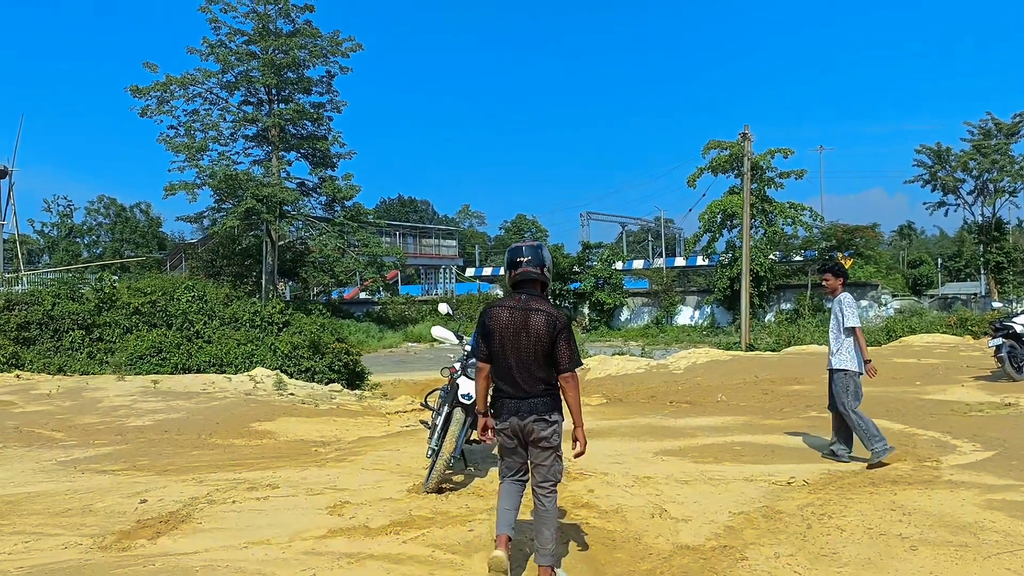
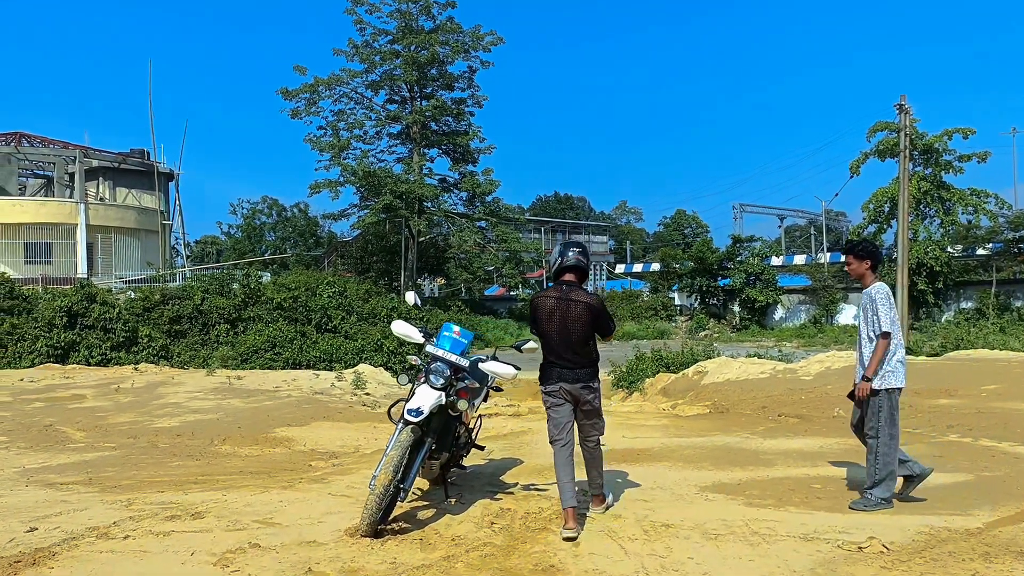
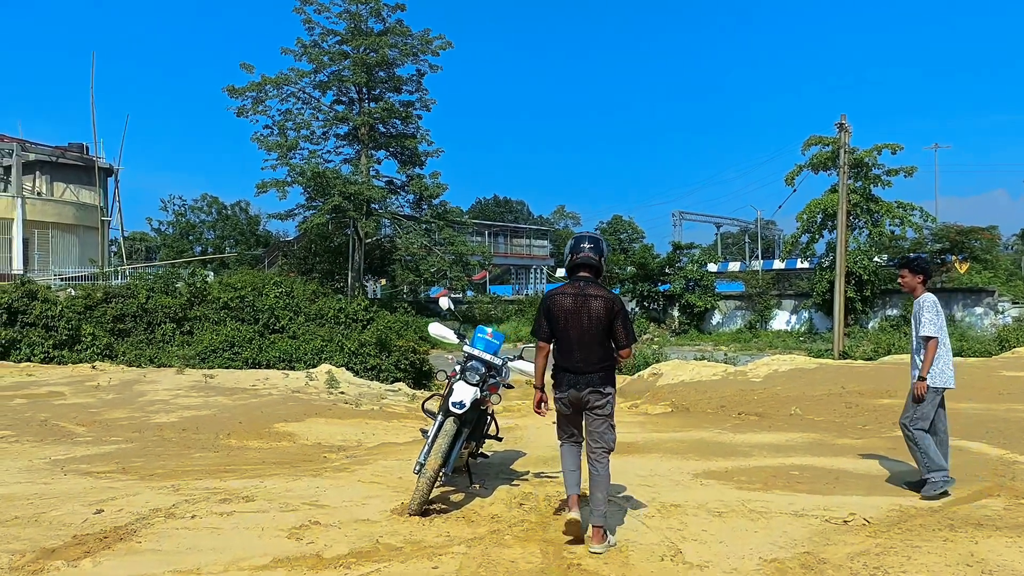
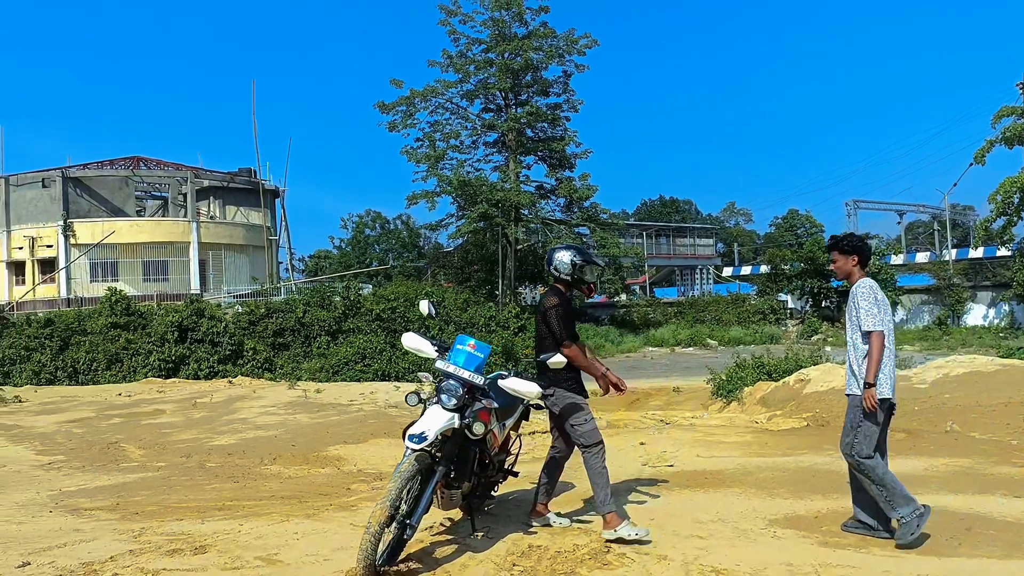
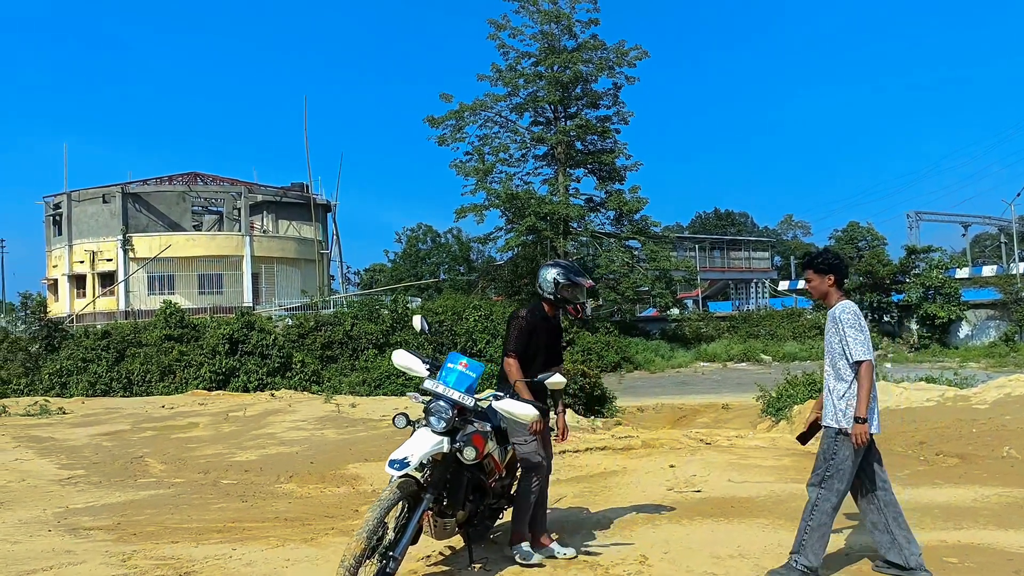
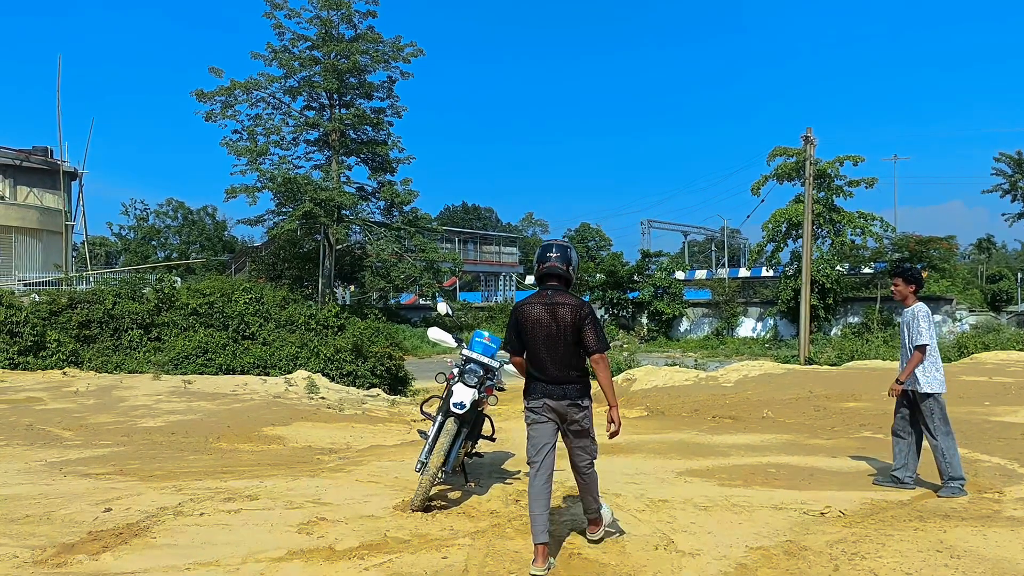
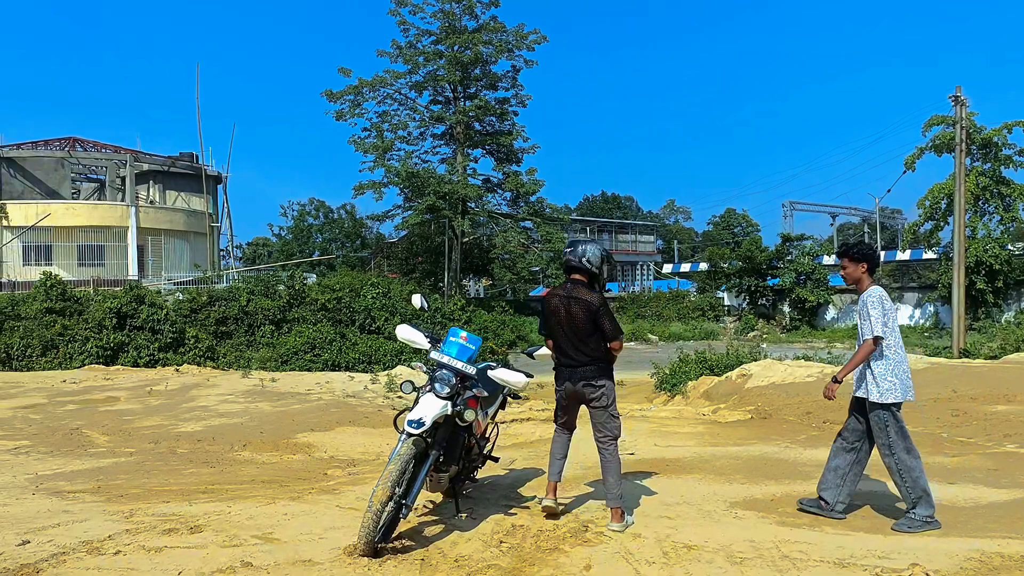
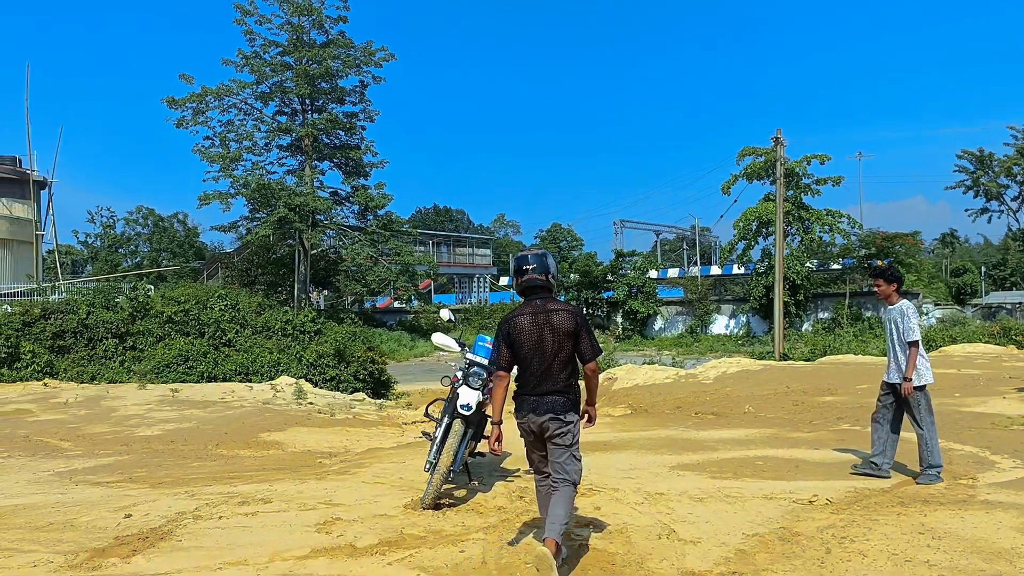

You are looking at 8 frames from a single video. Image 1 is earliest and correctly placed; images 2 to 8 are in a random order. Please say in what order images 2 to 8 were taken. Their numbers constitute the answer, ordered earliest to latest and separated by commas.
8, 6, 3, 2, 7, 4, 5
